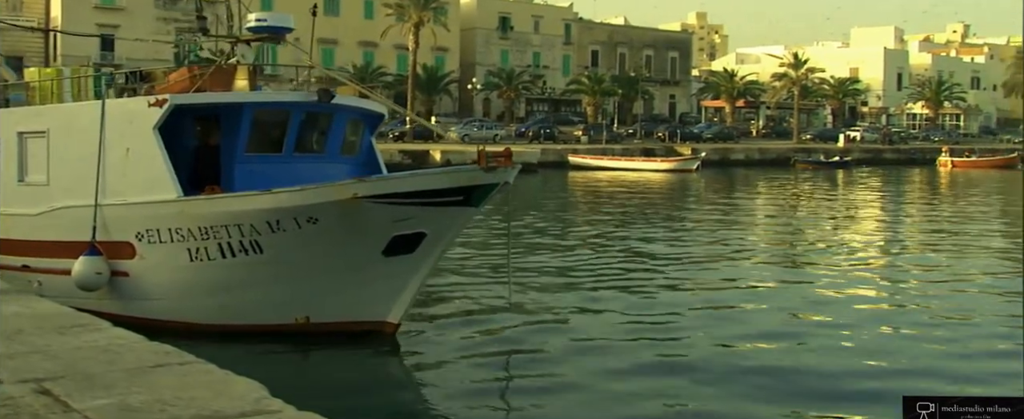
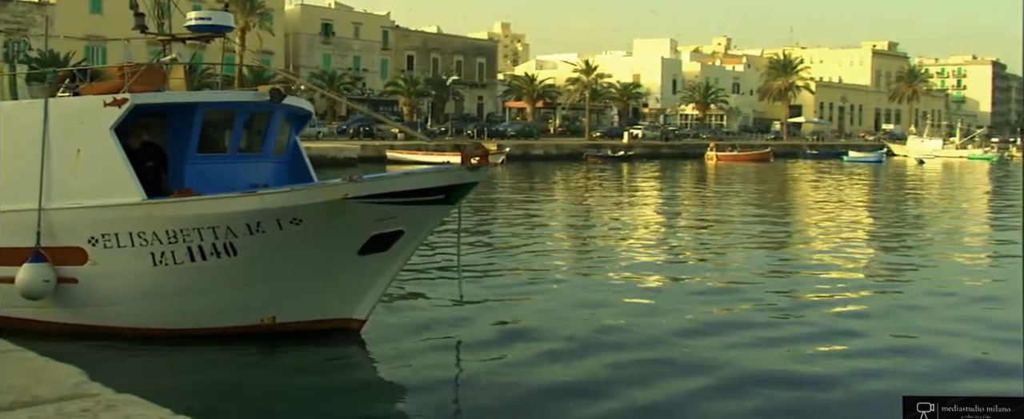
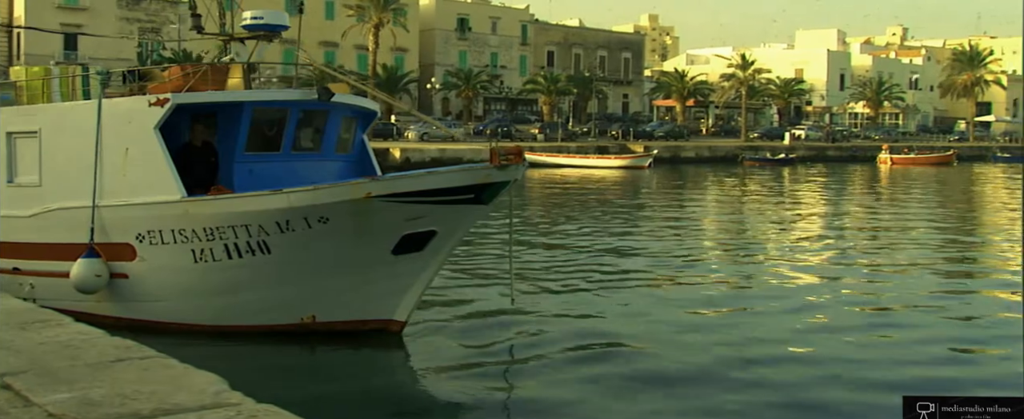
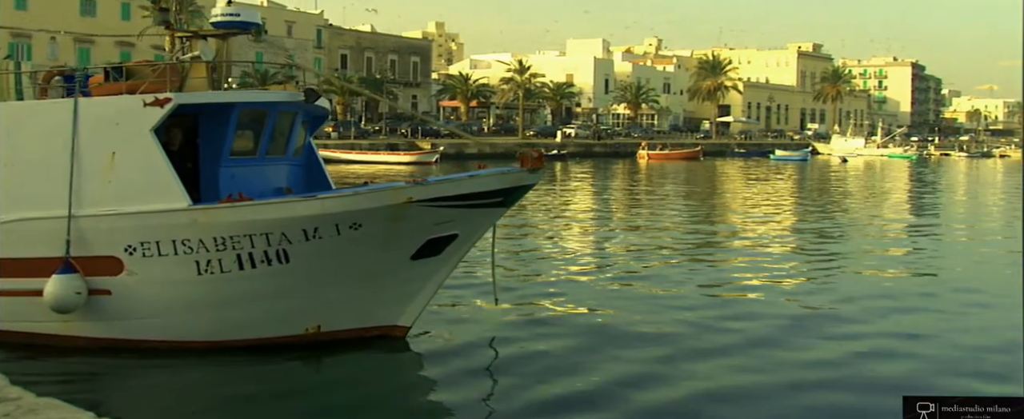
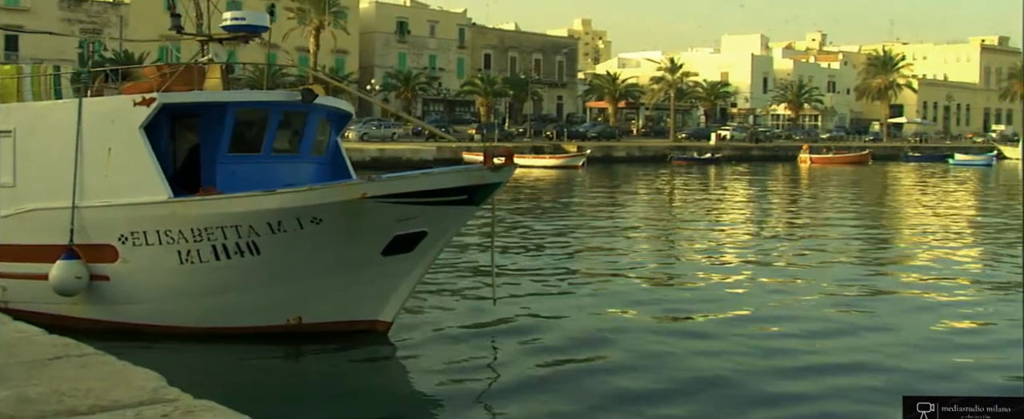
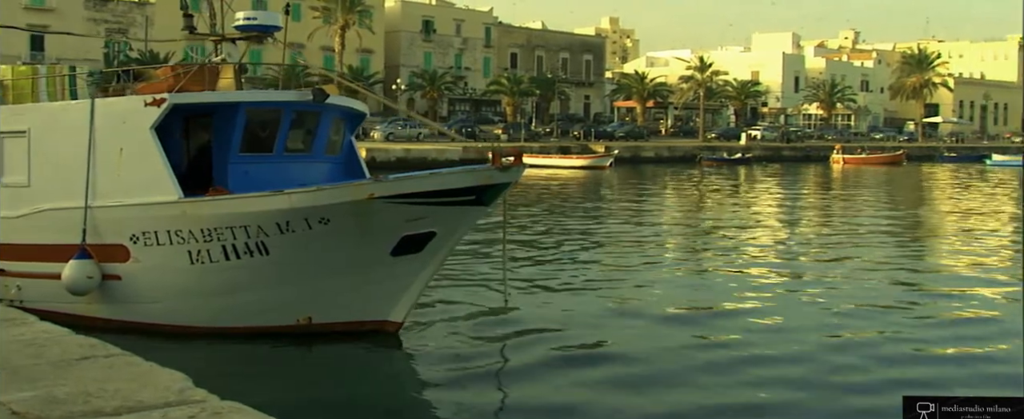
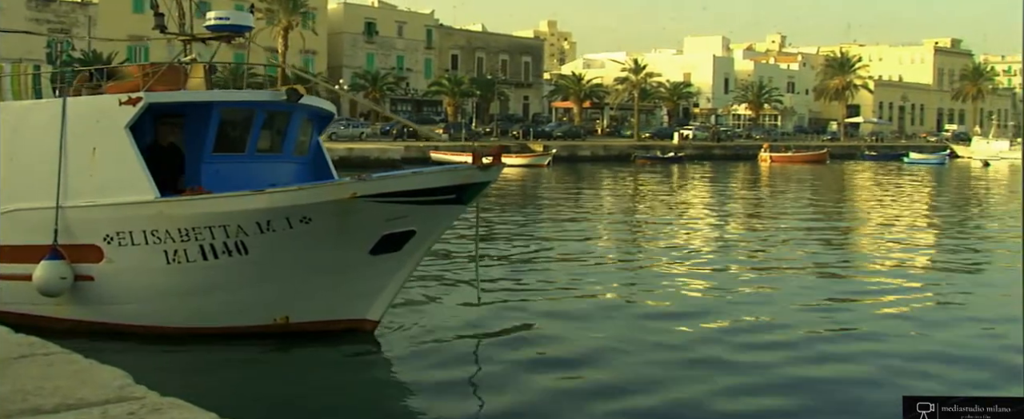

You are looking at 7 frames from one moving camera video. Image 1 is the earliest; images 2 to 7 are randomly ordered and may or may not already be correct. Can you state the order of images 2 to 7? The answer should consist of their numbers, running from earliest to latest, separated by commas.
3, 6, 5, 7, 2, 4
